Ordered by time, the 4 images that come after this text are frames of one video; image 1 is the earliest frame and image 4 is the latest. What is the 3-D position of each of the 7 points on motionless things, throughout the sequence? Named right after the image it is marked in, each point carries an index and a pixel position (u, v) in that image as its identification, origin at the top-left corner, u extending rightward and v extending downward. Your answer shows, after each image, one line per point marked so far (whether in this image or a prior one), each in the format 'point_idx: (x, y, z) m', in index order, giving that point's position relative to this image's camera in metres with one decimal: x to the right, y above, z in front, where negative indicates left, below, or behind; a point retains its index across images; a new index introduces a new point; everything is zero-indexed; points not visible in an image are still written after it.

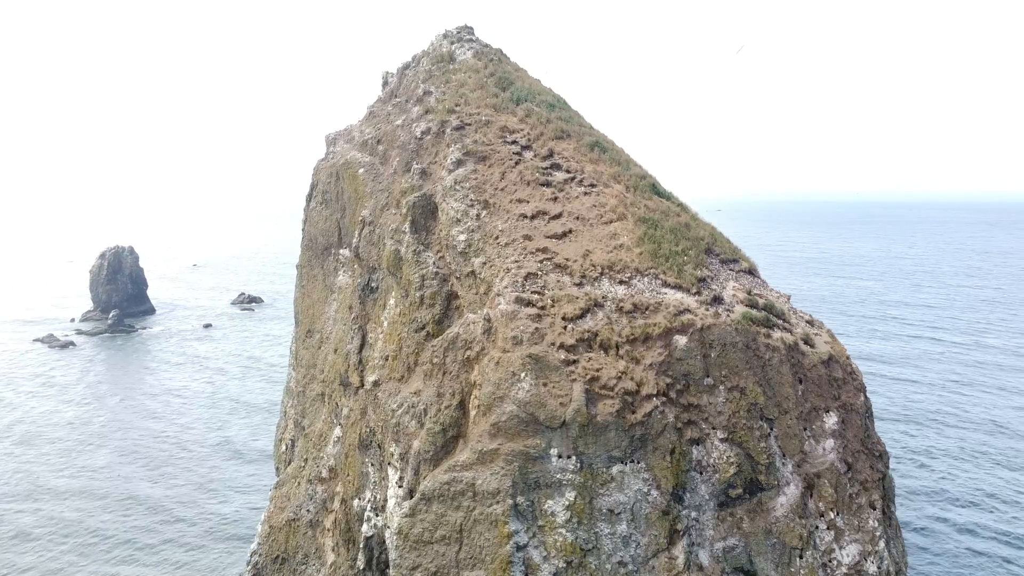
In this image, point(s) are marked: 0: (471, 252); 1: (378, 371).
0: (-1.1, +1.0, +19.1) m
1: (-3.7, -2.3, +19.8) m
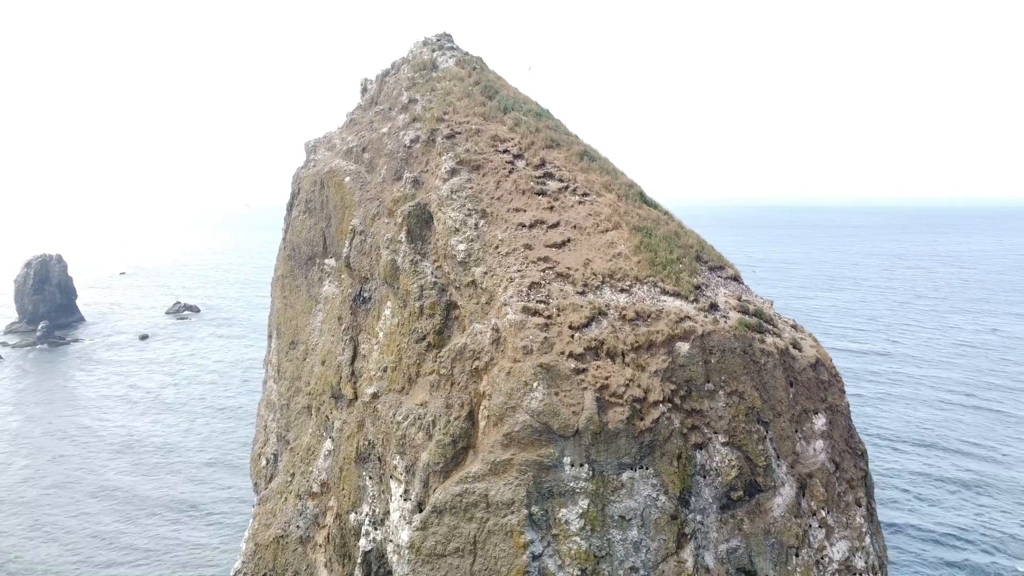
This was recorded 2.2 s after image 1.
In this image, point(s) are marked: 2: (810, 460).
0: (-1.1, +0.7, +19.1) m
1: (-3.7, -2.6, +19.5) m
2: (+7.7, -4.4, +18.4) m
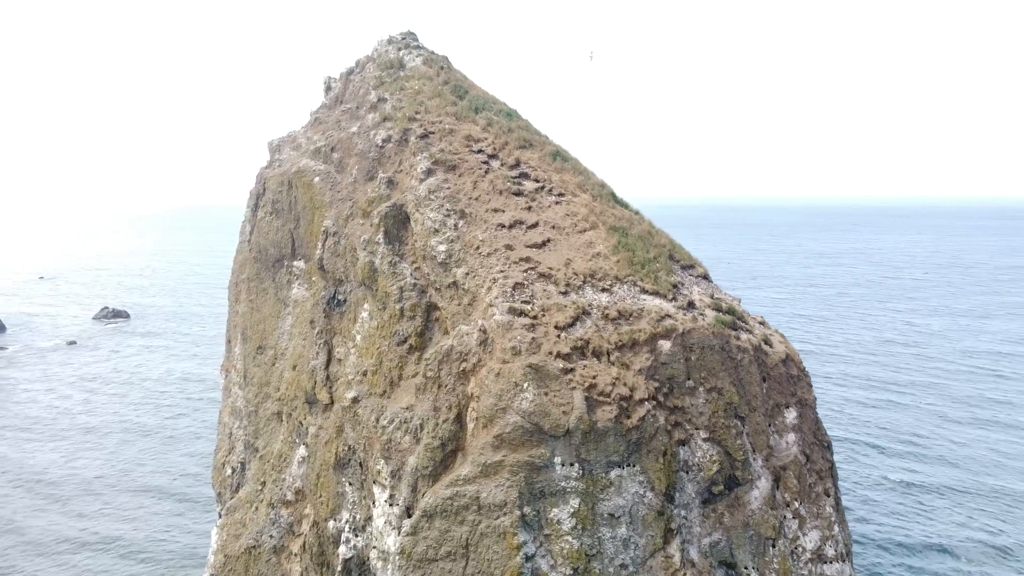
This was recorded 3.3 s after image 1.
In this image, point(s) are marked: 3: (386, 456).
0: (-1.6, +0.7, +18.9) m
1: (-4.2, -2.6, +19.1) m
2: (+7.2, -4.4, +19.0) m
3: (-3.1, -4.1, +17.4) m
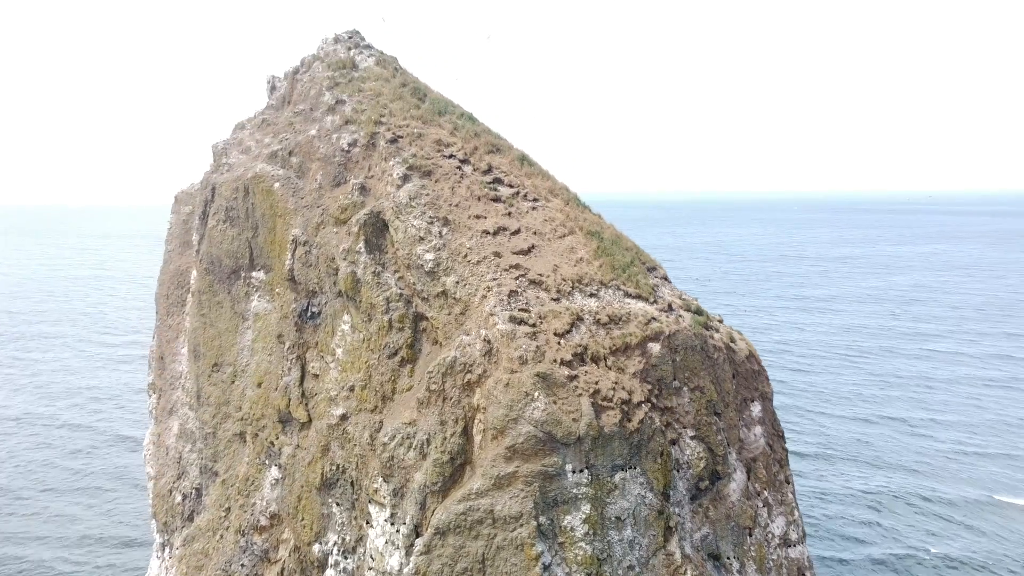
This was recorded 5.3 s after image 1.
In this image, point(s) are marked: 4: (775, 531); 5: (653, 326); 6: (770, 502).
0: (-1.9, +0.4, +18.5) m
1: (-4.4, -3.0, +18.4) m
2: (+6.9, -4.4, +20.0) m
3: (-3.0, -4.4, +16.9) m
4: (+7.5, -6.6, +19.3) m
5: (+3.7, -1.0, +18.6) m
6: (+7.4, -5.9, +19.6) m
